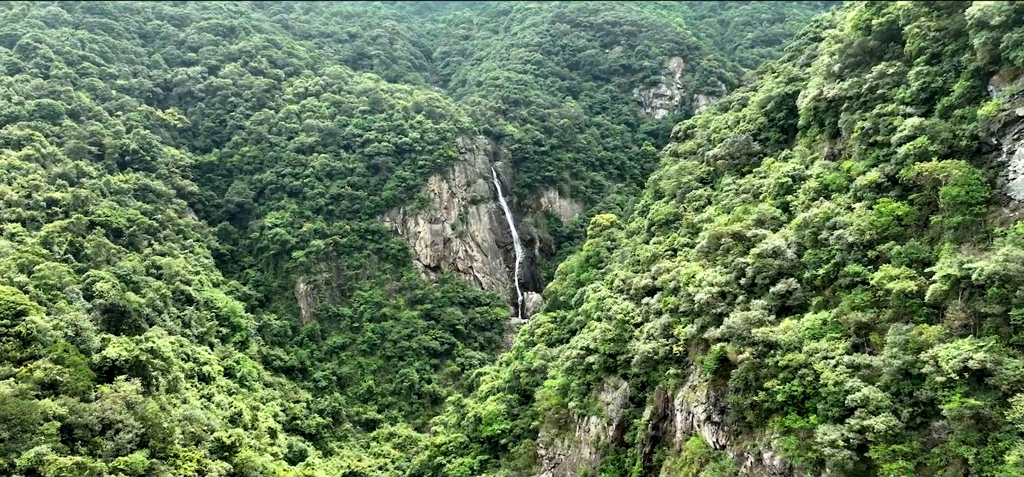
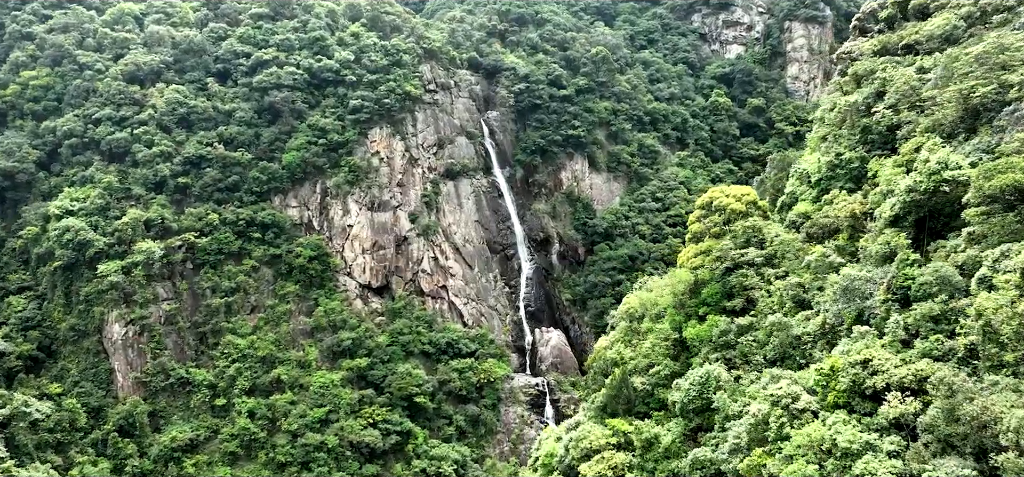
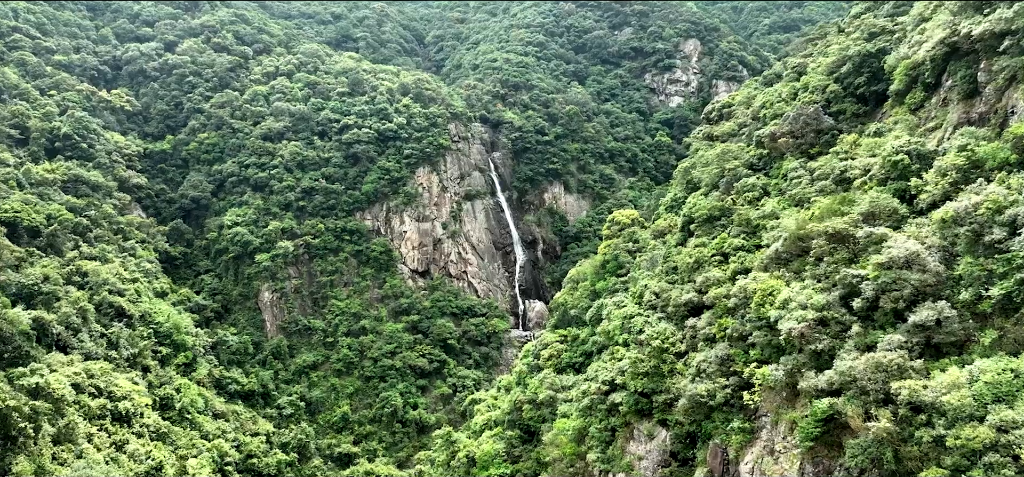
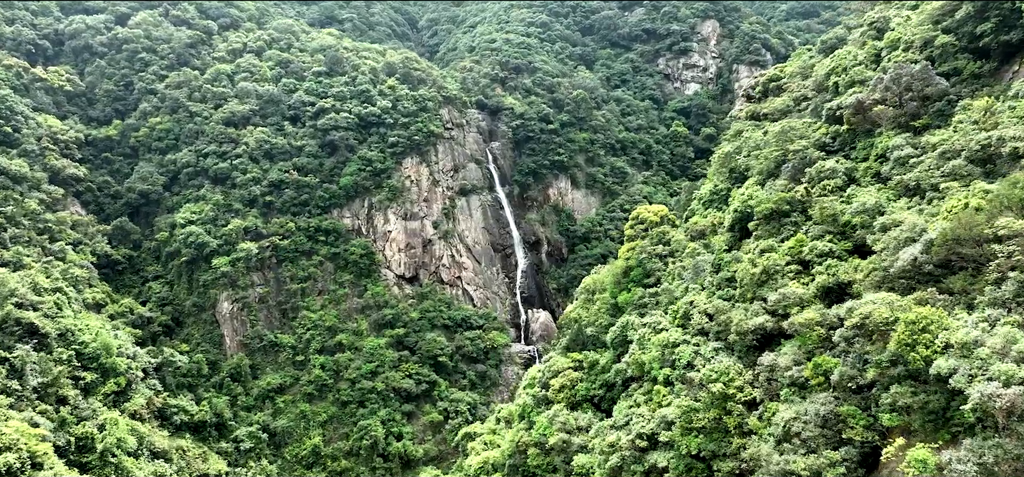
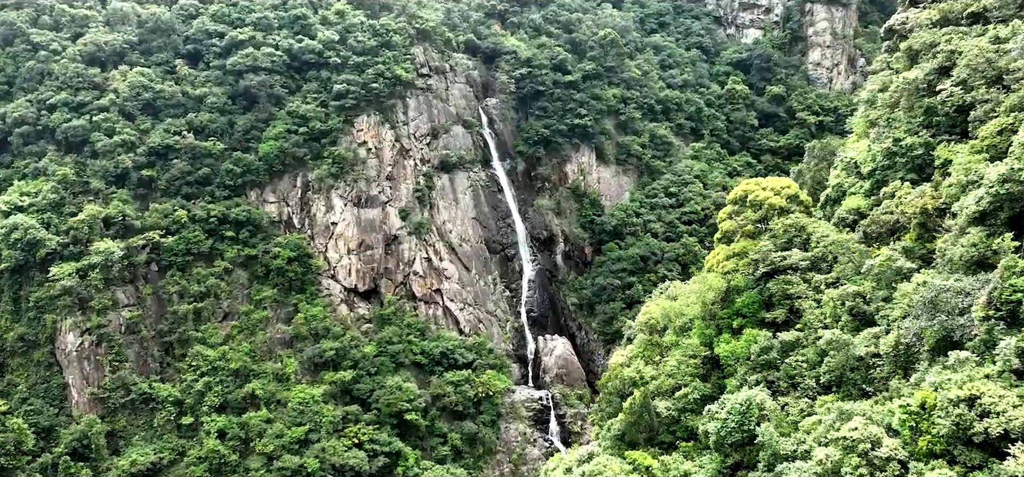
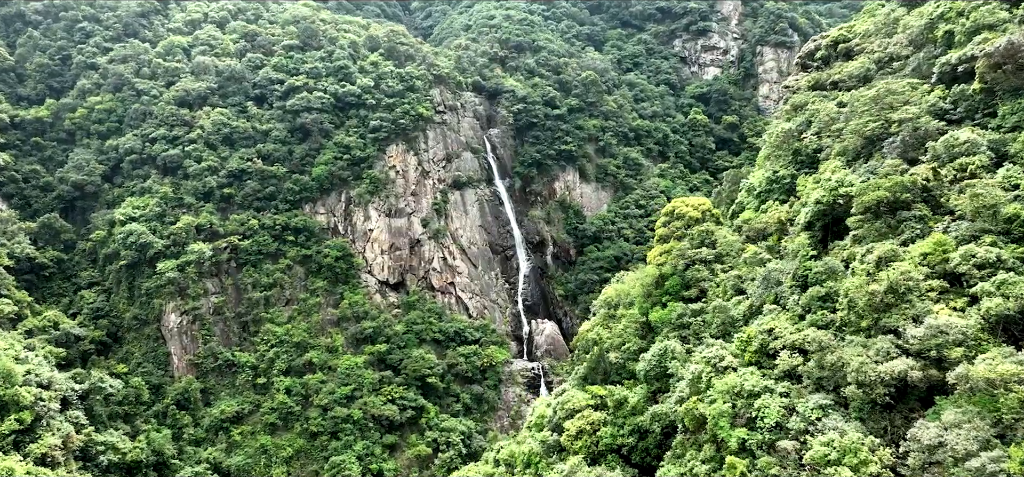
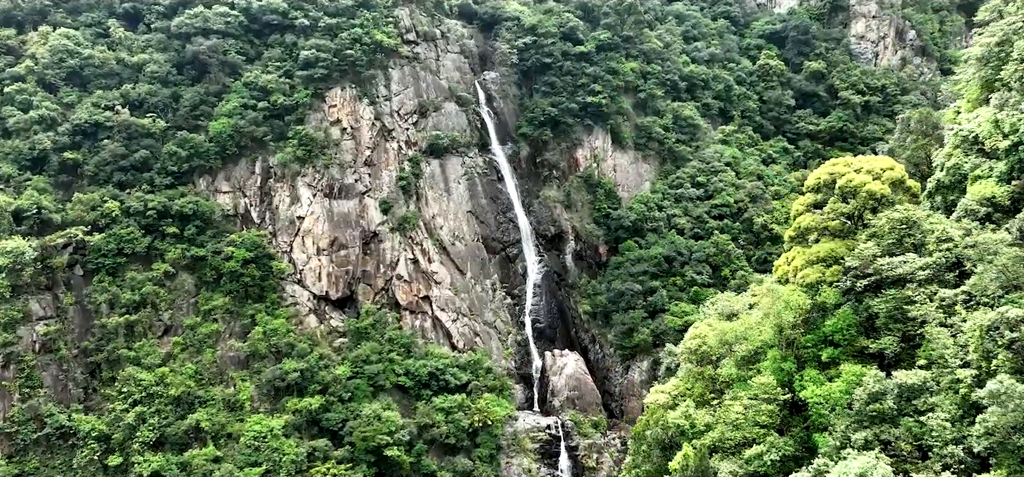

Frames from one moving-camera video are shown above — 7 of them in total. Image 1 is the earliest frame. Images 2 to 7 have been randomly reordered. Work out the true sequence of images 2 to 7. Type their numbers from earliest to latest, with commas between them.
3, 4, 6, 2, 5, 7
